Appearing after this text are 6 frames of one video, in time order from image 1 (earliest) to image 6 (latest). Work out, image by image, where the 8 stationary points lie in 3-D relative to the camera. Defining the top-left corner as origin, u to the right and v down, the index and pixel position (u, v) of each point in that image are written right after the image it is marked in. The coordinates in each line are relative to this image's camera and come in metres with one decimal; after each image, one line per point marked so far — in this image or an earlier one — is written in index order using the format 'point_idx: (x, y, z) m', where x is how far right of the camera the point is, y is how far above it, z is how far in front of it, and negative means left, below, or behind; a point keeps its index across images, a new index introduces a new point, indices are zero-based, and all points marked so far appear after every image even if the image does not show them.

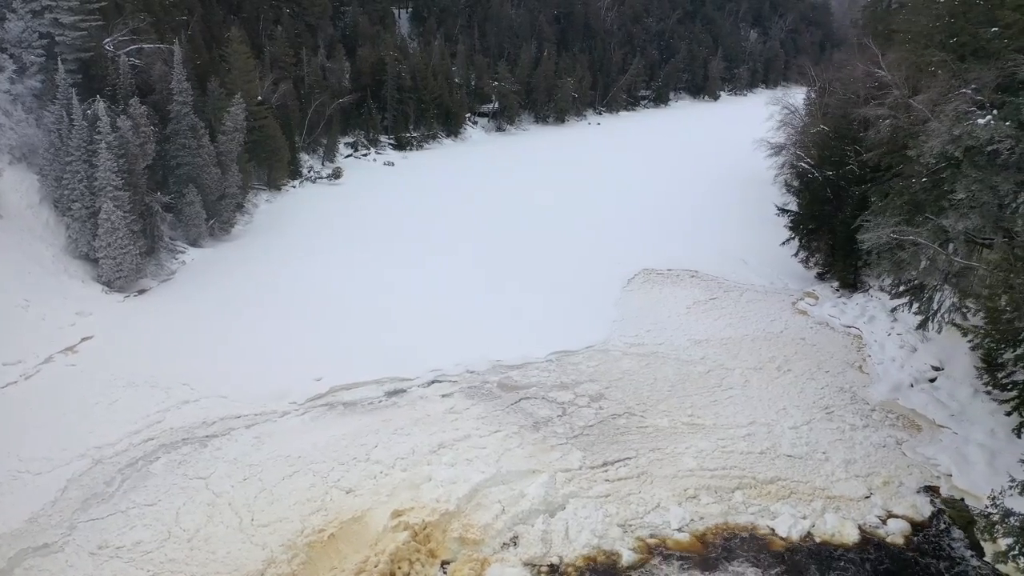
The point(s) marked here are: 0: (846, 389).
0: (+6.8, -2.1, +16.8) m
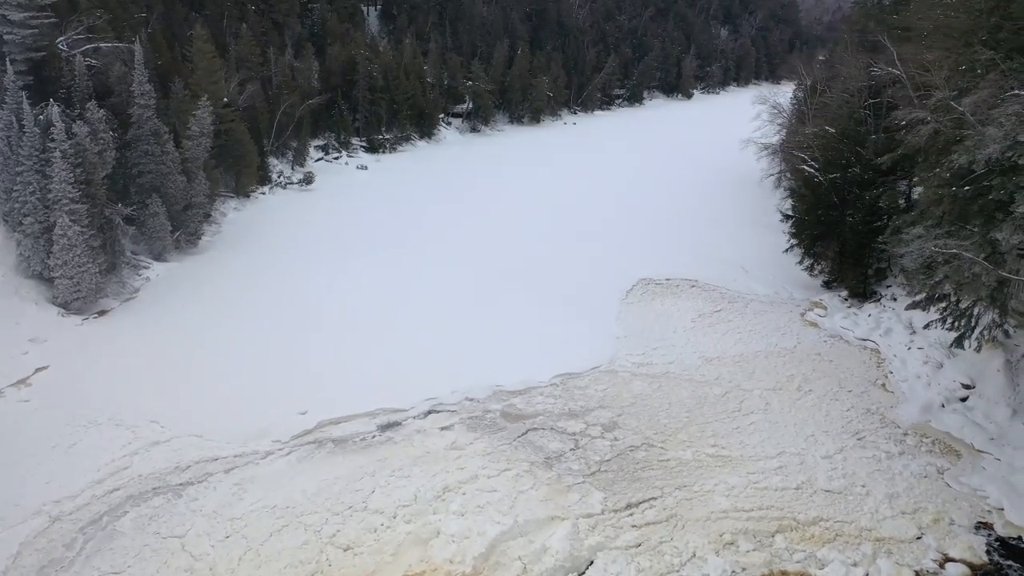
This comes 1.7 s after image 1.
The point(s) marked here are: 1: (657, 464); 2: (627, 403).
0: (+6.8, -2.3, +15.7) m
1: (+2.4, -2.9, +13.7) m
2: (+2.2, -2.2, +15.8) m
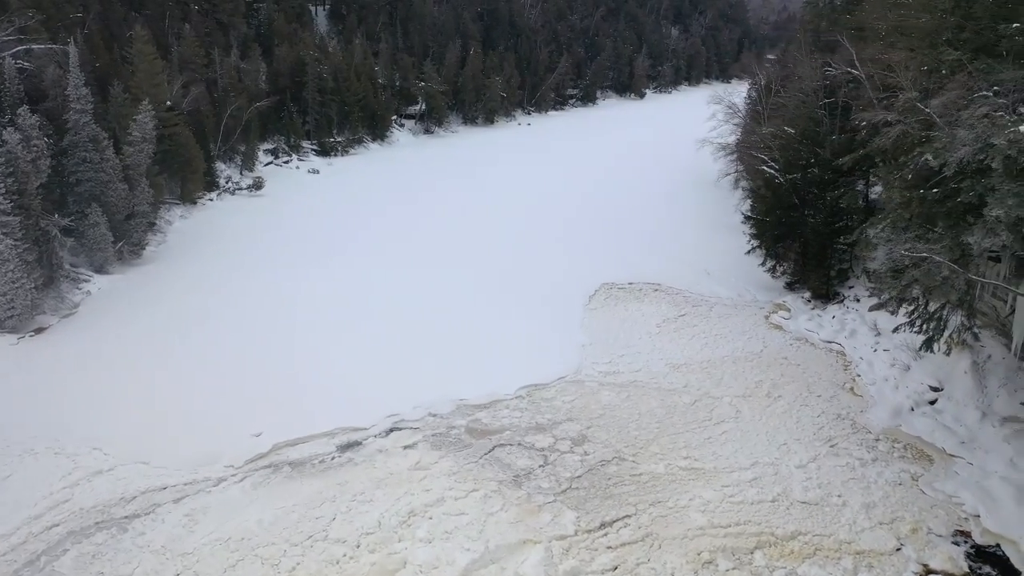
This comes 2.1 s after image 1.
0: (+6.2, -2.4, +15.5) m
1: (+1.9, -3.1, +13.2) m
2: (+1.5, -2.4, +15.3) m
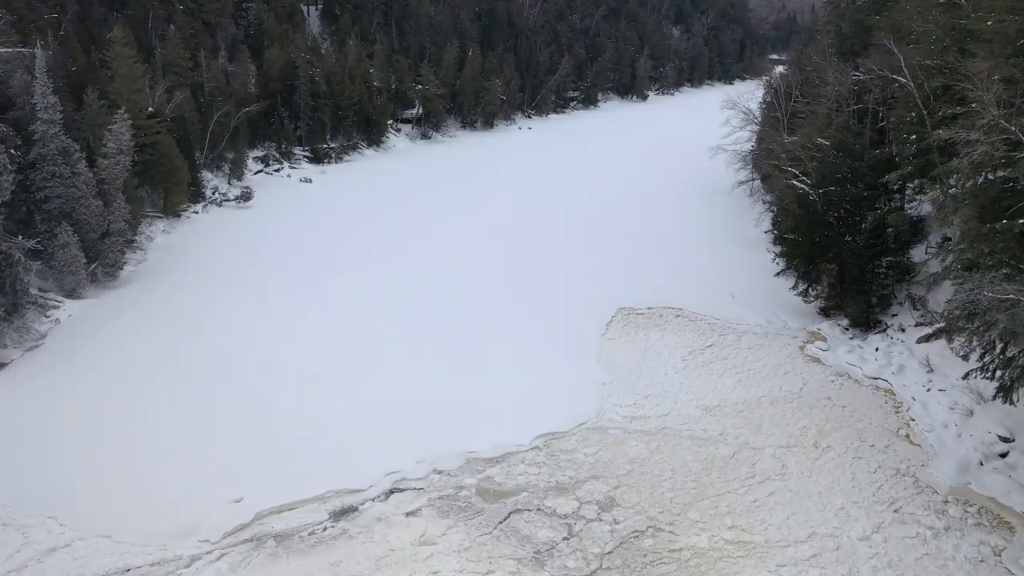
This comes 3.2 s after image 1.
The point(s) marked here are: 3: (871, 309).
0: (+6.5, -3.0, +13.7) m
1: (+2.2, -3.7, +11.4) m
2: (+1.8, -3.0, +13.5) m
3: (+8.1, -0.5, +18.7) m
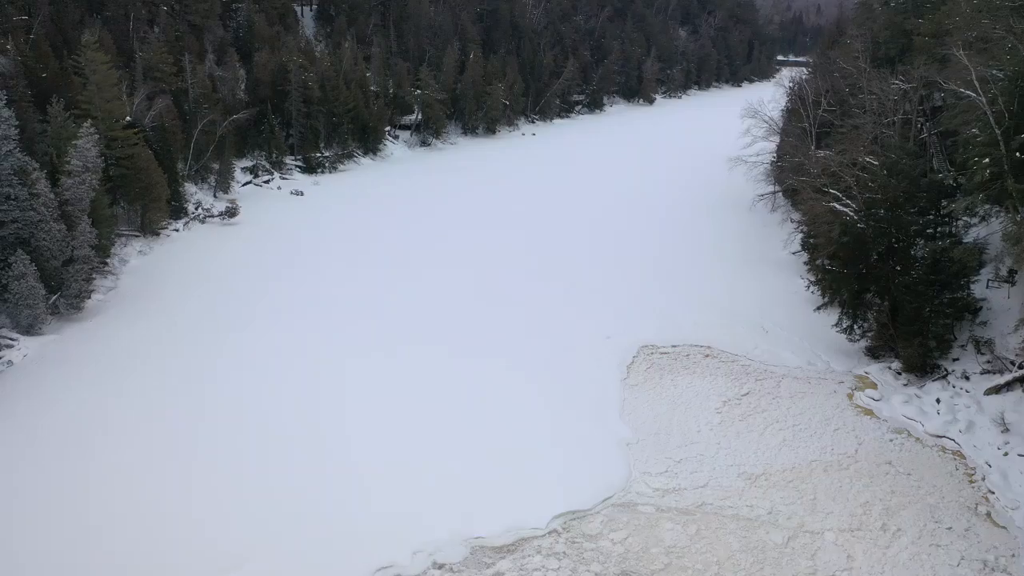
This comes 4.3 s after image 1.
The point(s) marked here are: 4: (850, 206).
0: (+6.7, -3.8, +11.5) m
1: (+2.4, -4.5, +9.2) m
2: (+2.0, -3.8, +11.3) m
3: (+8.3, -1.3, +16.5) m
4: (+7.6, +1.9, +18.9) m
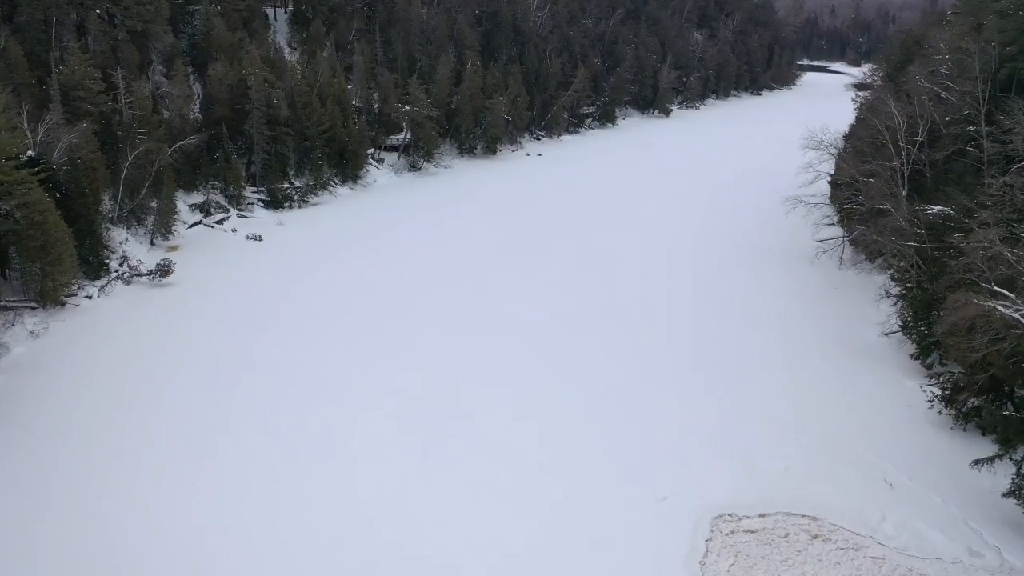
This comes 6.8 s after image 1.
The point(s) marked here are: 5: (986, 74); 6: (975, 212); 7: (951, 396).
0: (+6.9, -6.0, +5.5) m
1: (+2.5, -6.7, +3.2) m
2: (+2.2, -6.0, +5.3) m
3: (+8.5, -3.4, +10.5) m
4: (+7.8, -0.3, +12.9) m
5: (+11.3, +5.2, +20.0) m
6: (+9.1, +1.9, +17.1) m
7: (+7.6, -1.6, +15.0) m
